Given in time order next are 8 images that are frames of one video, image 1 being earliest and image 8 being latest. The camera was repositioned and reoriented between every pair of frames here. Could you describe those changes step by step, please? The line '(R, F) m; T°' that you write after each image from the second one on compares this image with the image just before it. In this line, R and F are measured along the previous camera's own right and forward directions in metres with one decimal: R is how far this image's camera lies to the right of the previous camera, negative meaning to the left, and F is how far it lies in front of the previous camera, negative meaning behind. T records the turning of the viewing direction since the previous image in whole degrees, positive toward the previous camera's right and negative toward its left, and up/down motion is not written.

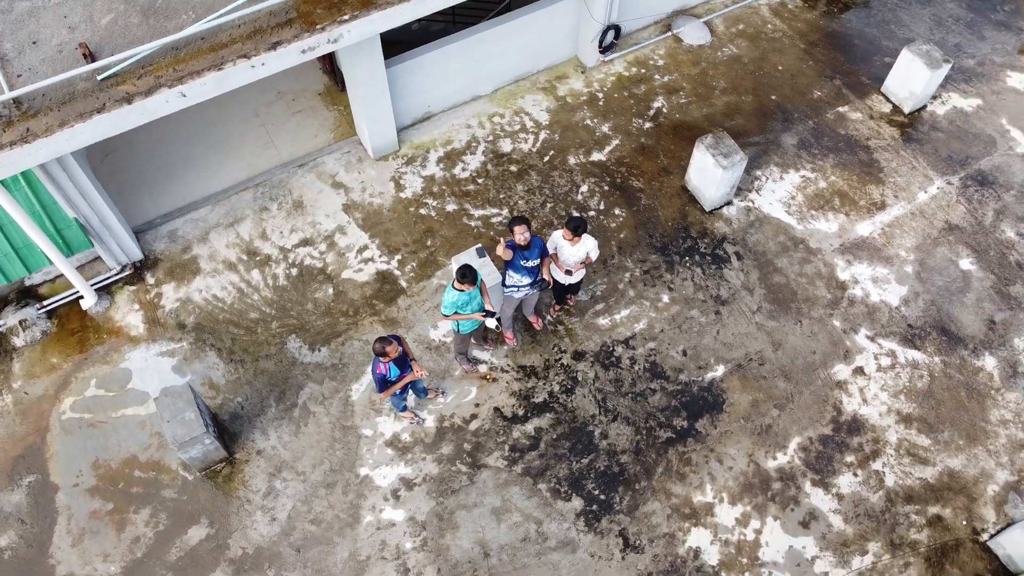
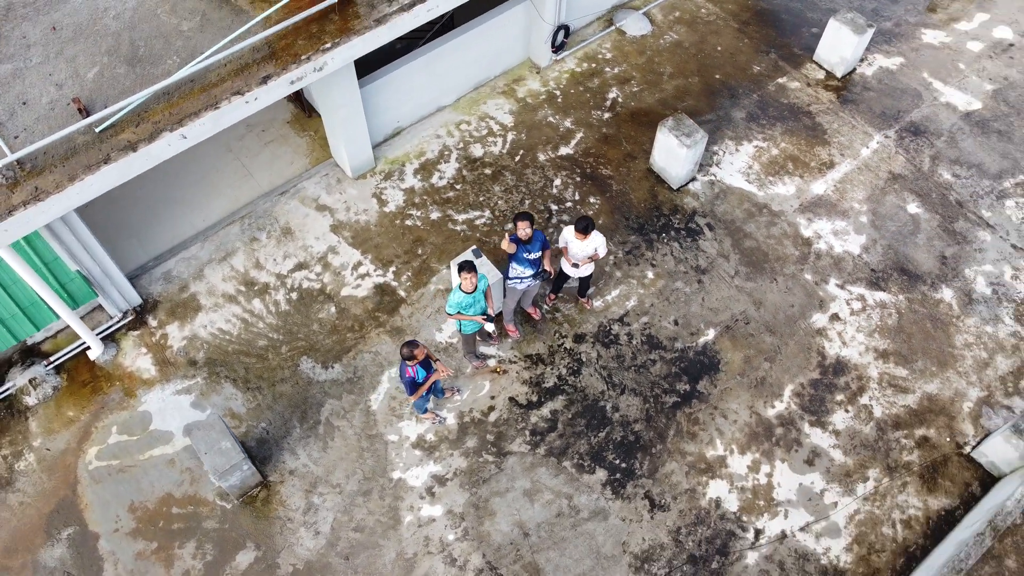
(-0.5, -0.3) m; +4°
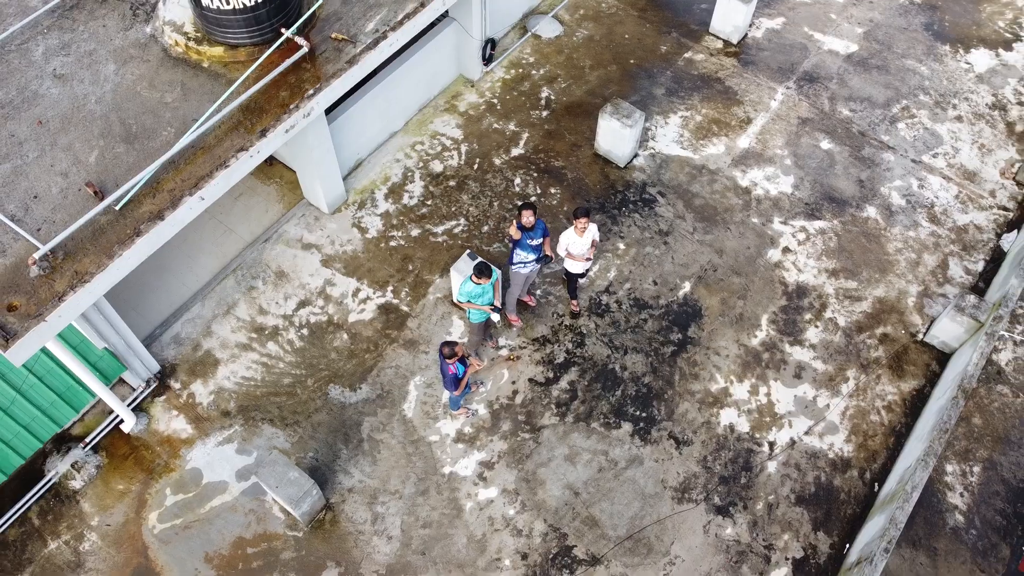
(-0.9, -0.5) m; +7°
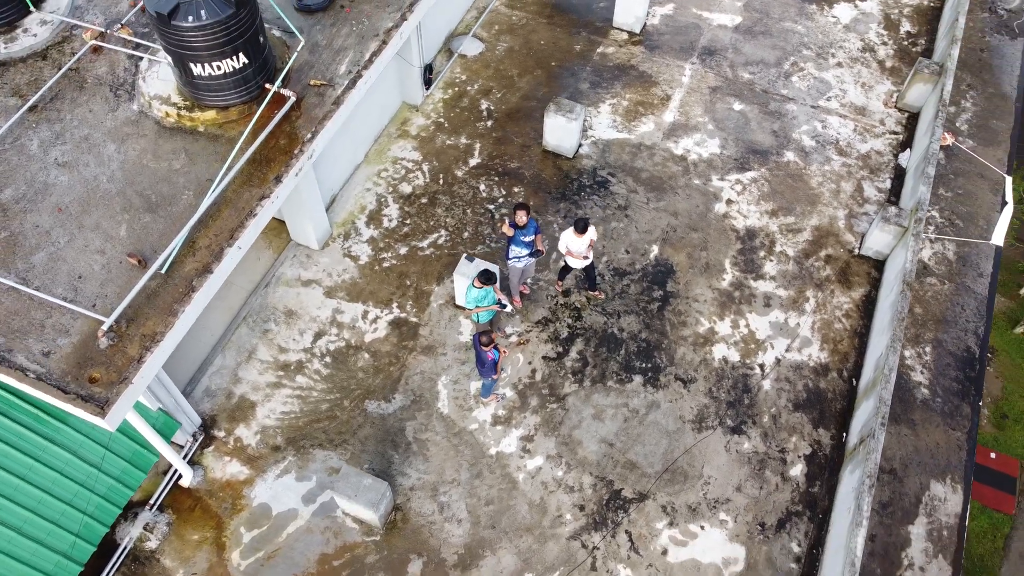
(-1.0, -0.7) m; +8°
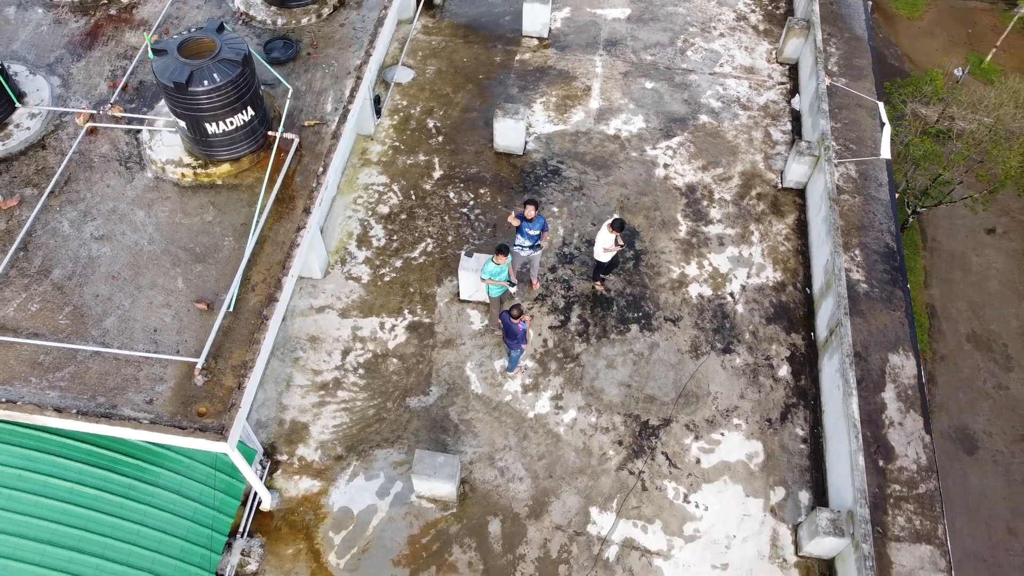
(-1.2, -0.9) m; +8°
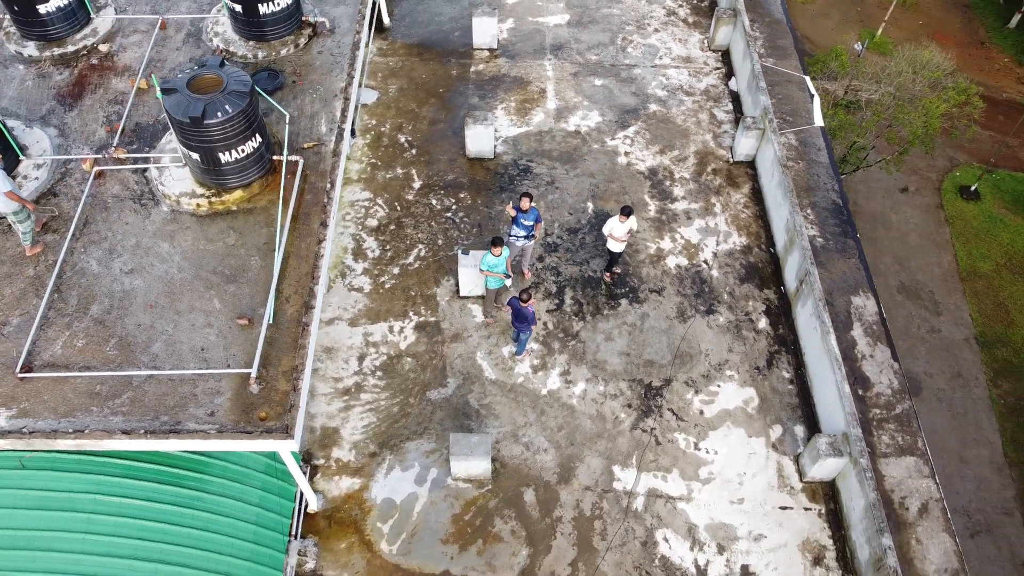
(-0.8, -0.6) m; +5°
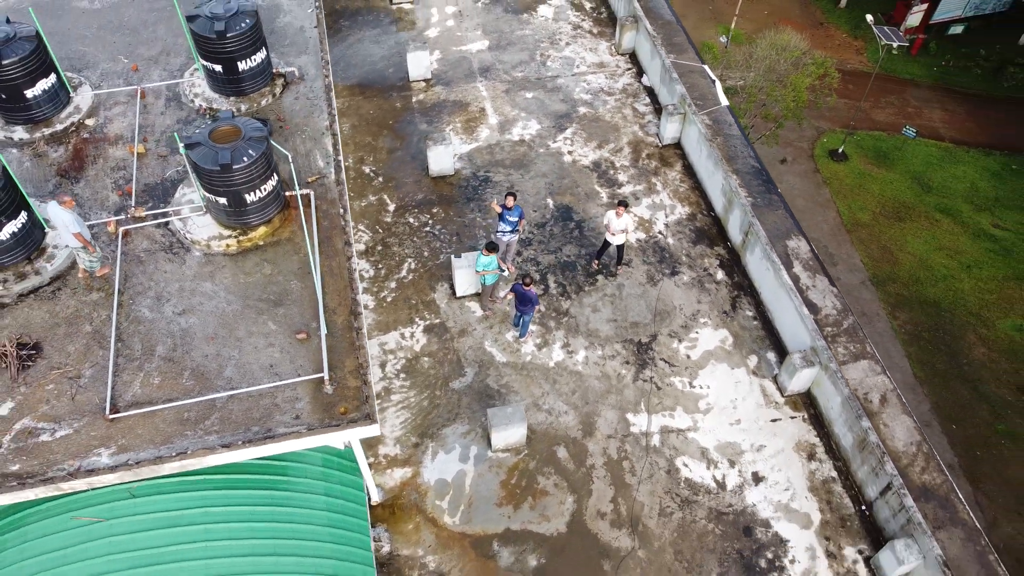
(-1.3, -1.0) m; +8°
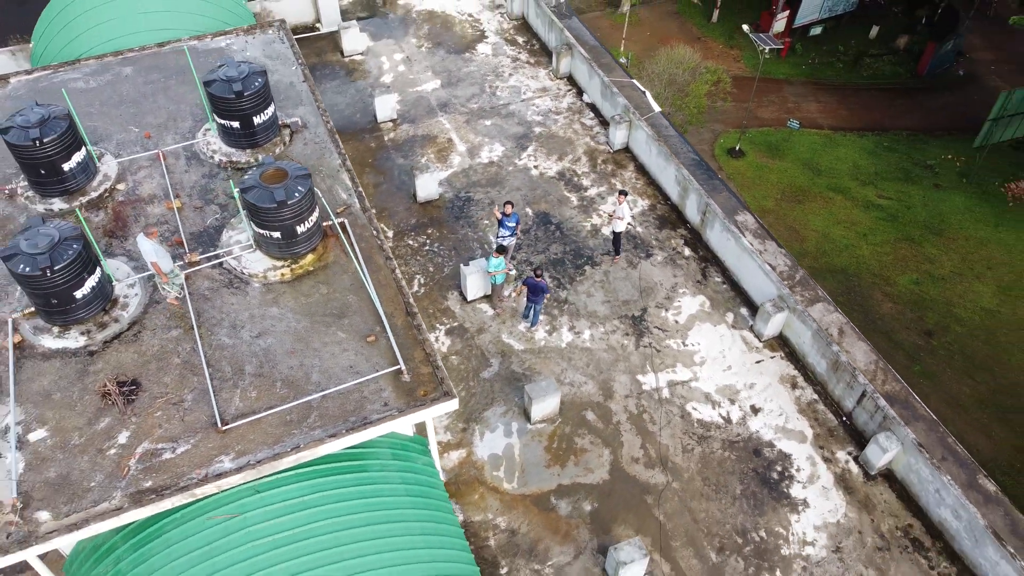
(-1.5, -1.3) m; +7°
